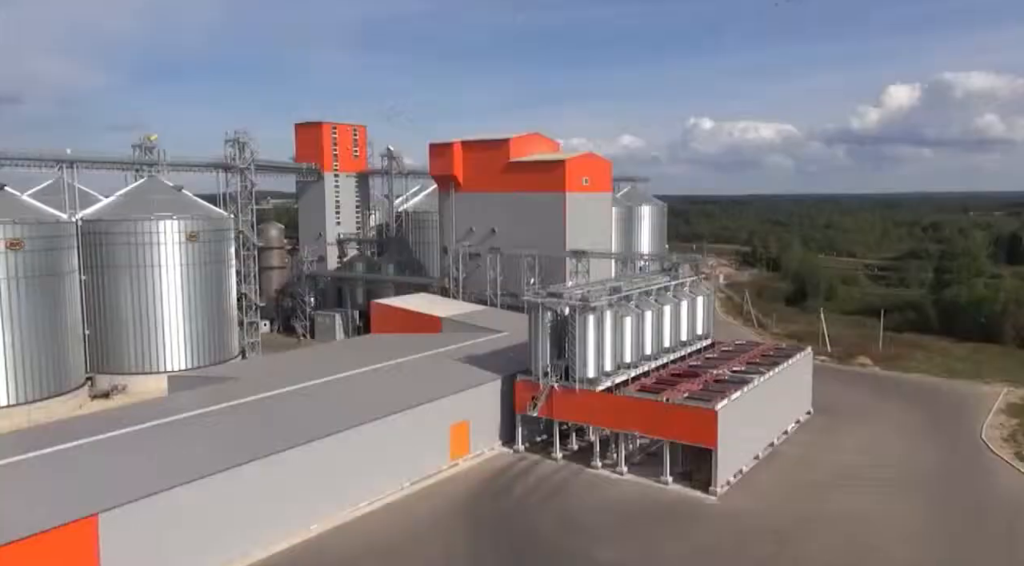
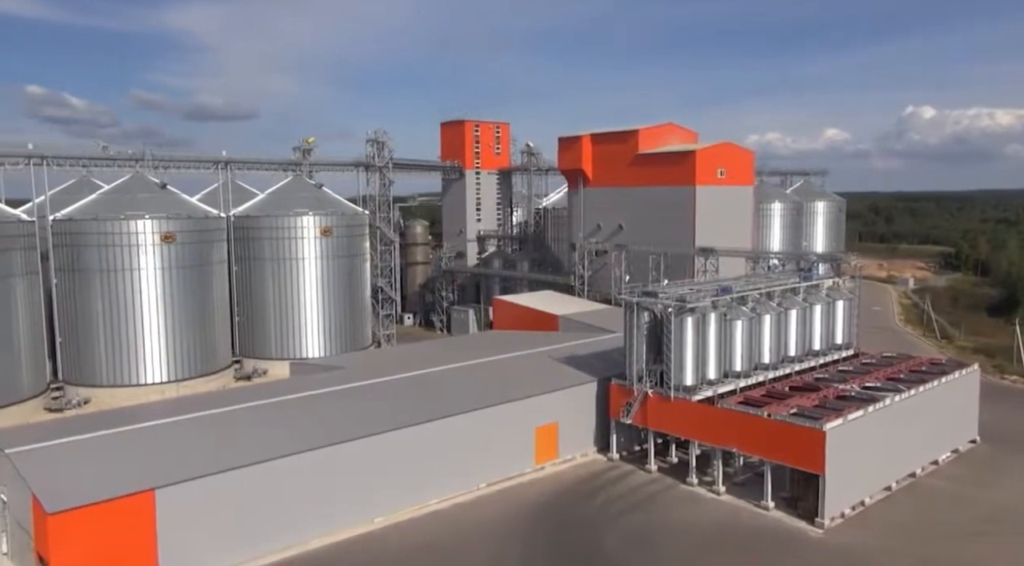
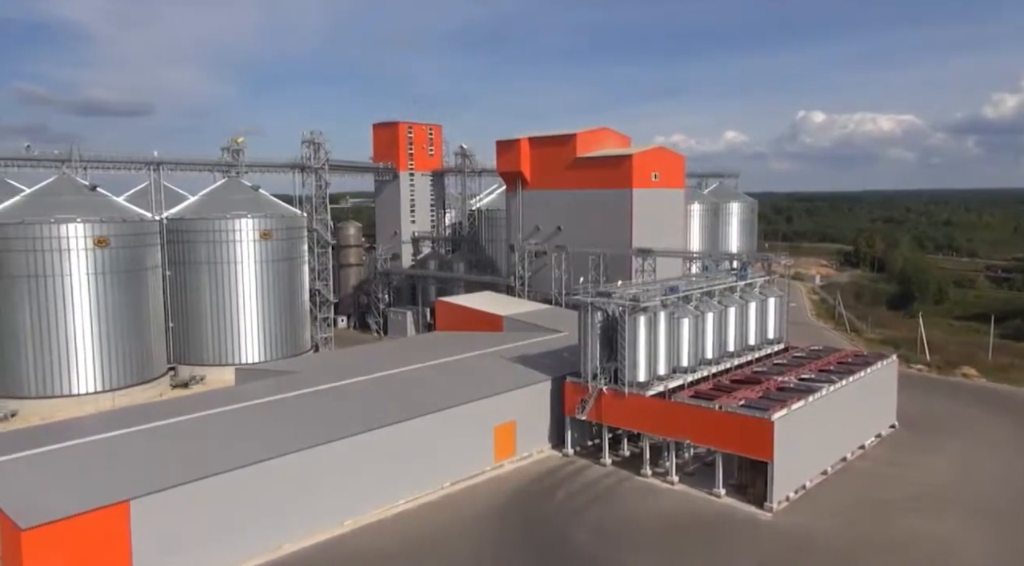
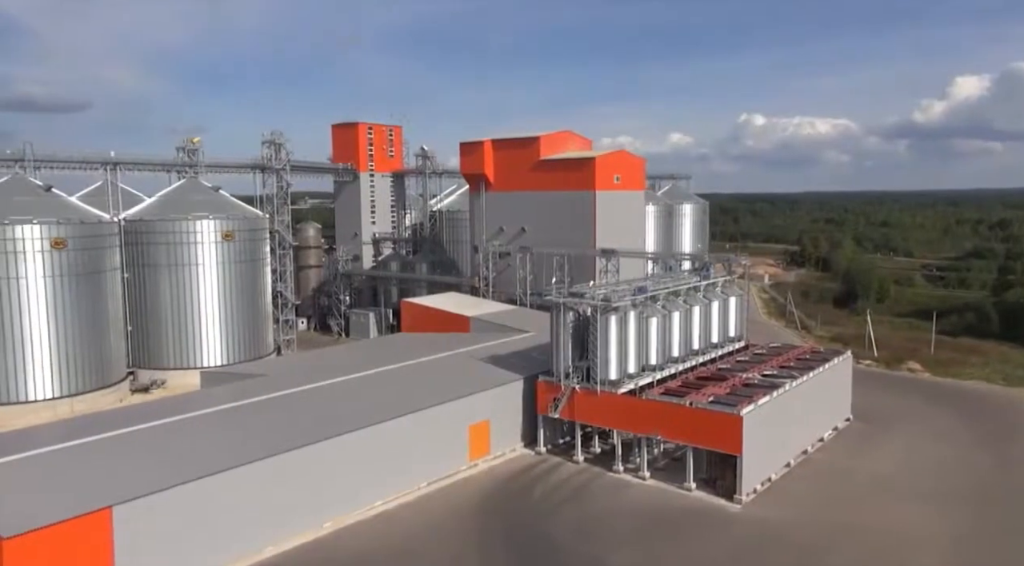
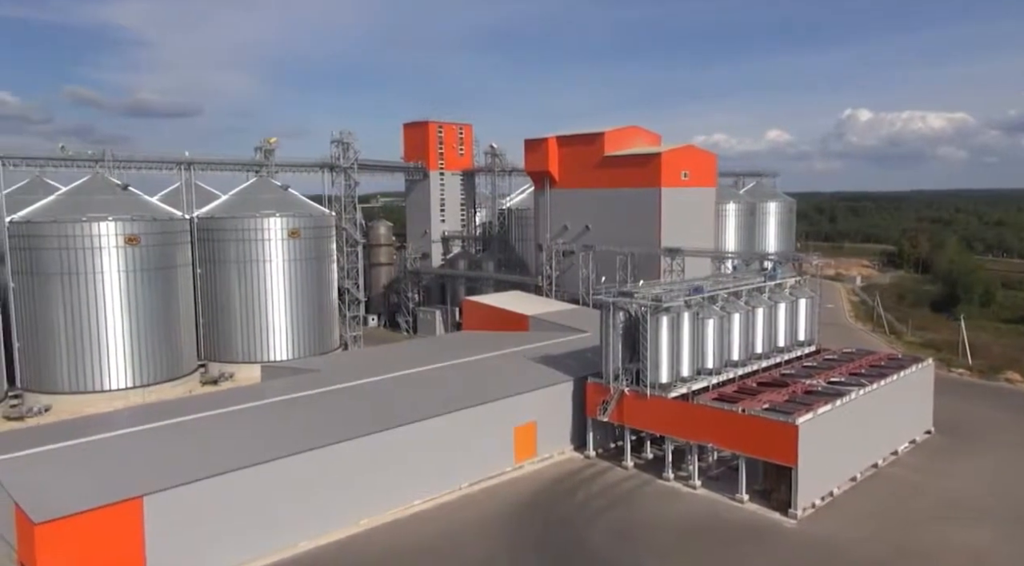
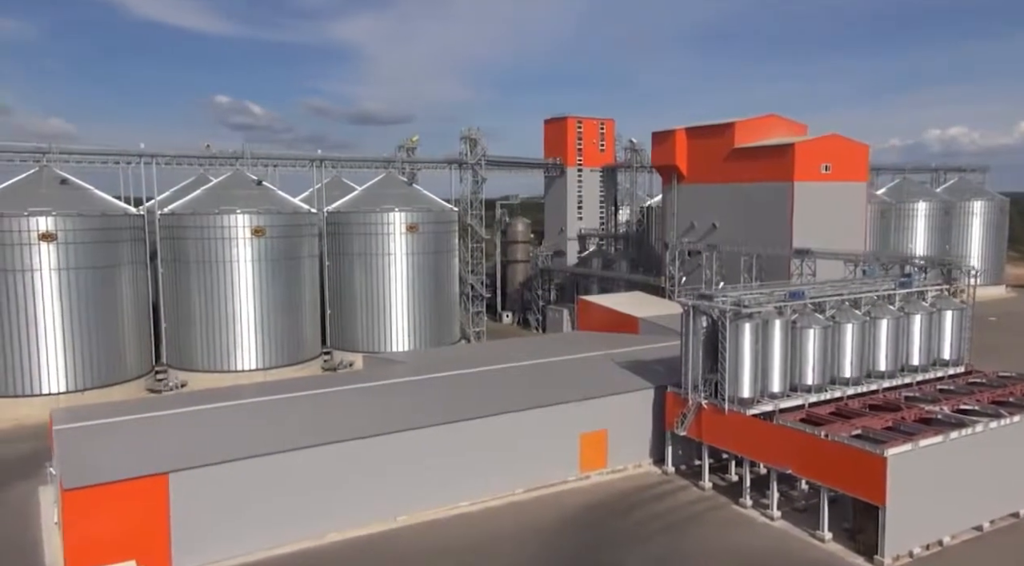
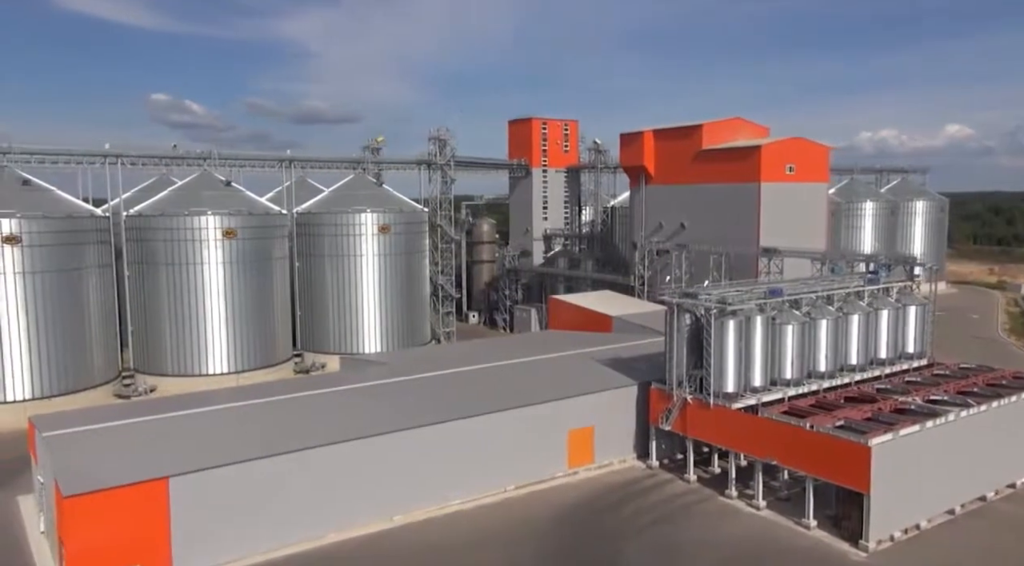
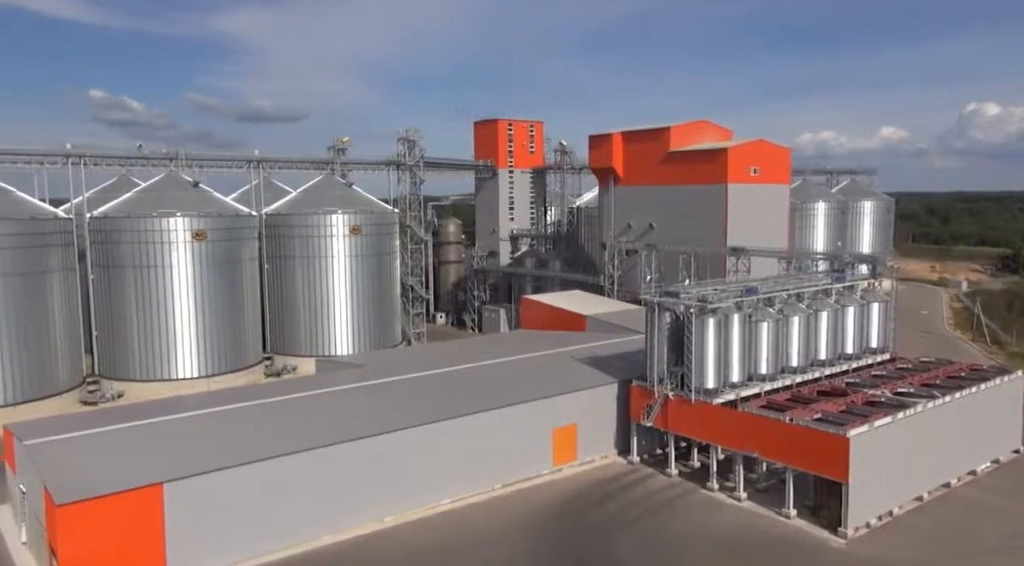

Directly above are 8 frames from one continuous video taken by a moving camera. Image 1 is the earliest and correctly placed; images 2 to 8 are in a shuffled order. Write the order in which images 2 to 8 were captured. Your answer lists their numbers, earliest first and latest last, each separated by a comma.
4, 3, 5, 2, 8, 7, 6
